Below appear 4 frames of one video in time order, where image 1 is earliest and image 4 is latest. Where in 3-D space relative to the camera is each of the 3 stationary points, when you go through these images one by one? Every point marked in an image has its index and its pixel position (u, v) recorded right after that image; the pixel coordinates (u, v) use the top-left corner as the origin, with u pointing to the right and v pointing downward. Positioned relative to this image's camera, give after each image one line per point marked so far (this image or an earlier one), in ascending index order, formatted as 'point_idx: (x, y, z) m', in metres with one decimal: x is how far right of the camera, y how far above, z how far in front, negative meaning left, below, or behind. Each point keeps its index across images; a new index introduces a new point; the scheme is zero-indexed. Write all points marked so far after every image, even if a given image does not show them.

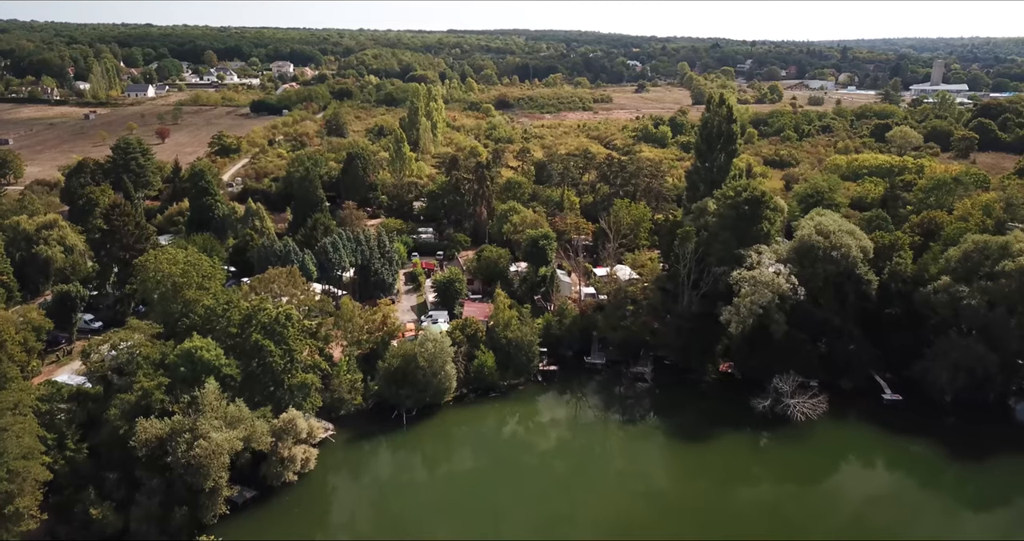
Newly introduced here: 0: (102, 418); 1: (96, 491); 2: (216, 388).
0: (-12.8, -4.6, +19.4) m
1: (-12.3, -6.5, +18.5) m
2: (-9.4, -3.8, +19.9) m
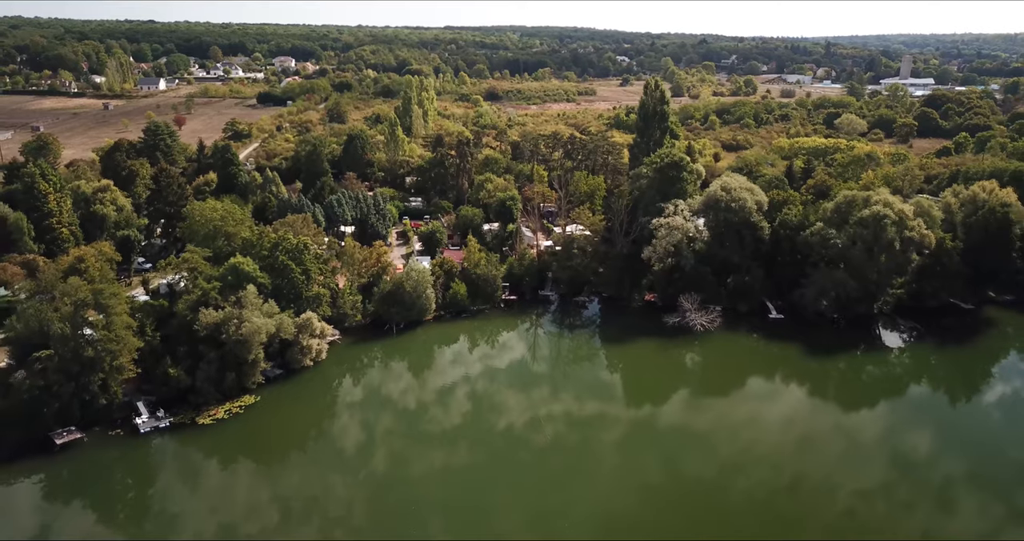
0: (-14.5, -1.8, +26.7) m
1: (-14.0, -3.7, +25.8) m
2: (-11.1, -1.0, +27.2) m
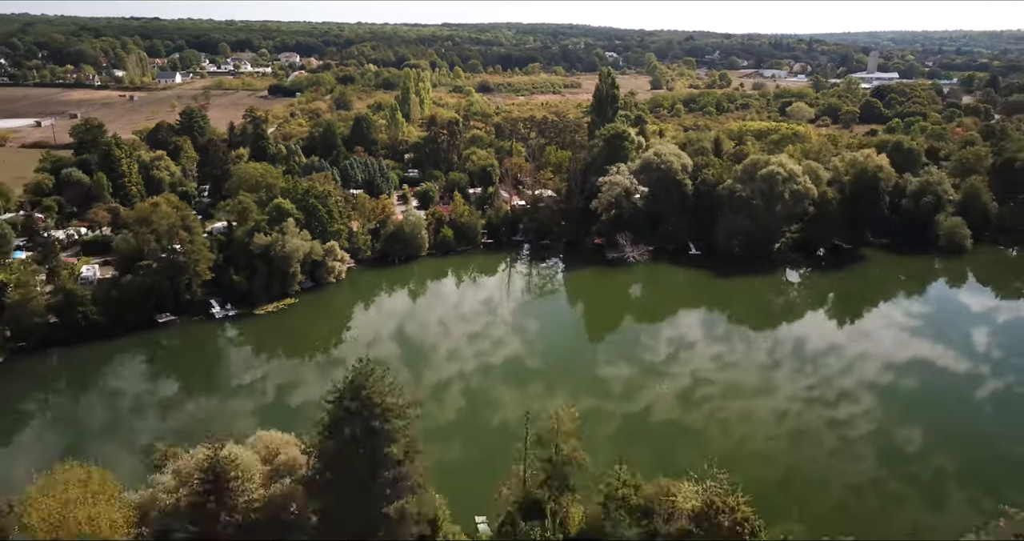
0: (-16.1, +1.8, +36.0) m
1: (-15.6, -0.1, +35.1) m
2: (-12.7, +2.7, +36.5) m
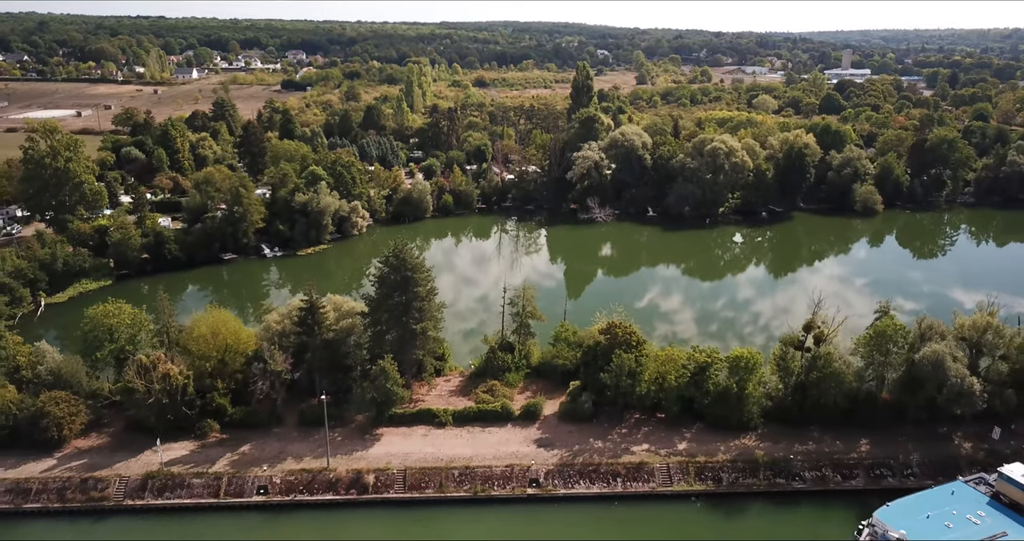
0: (-17.0, +5.2, +45.0) m
1: (-16.5, +3.3, +44.1) m
2: (-13.6, +6.0, +45.5) m
